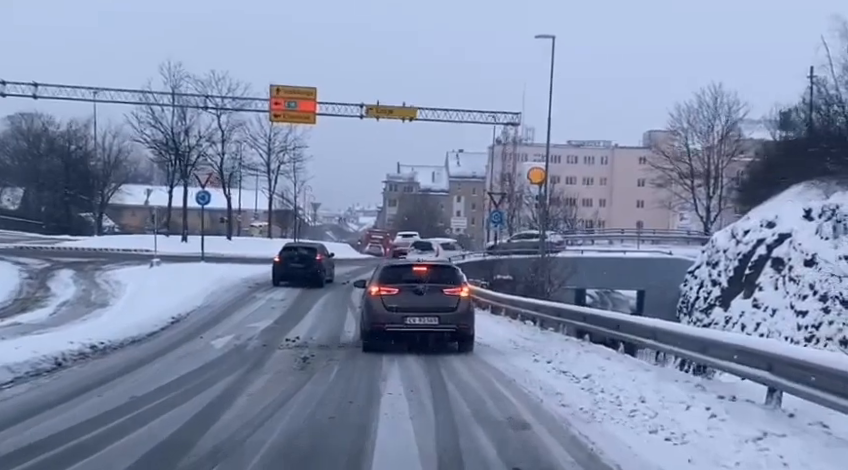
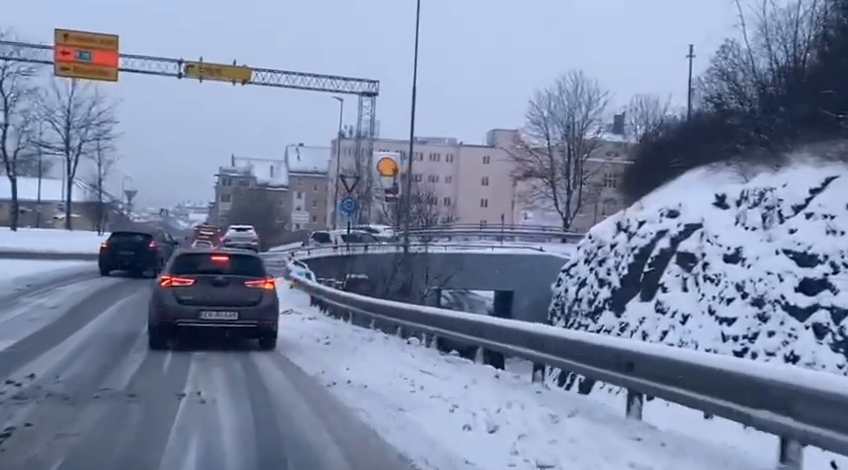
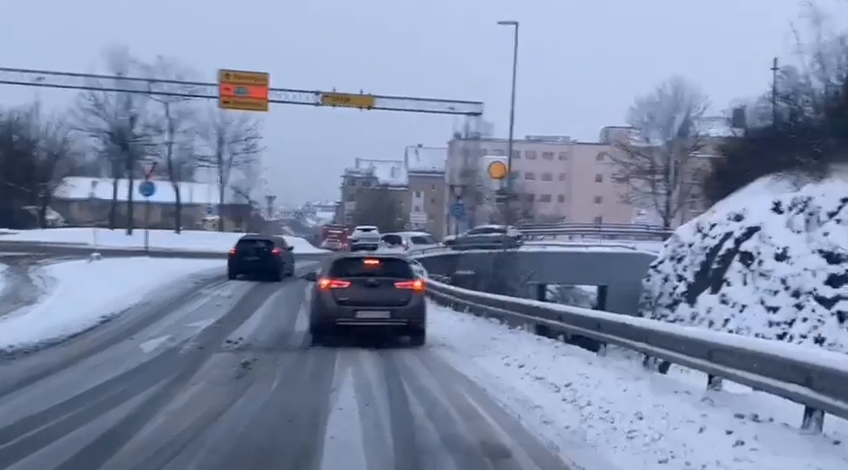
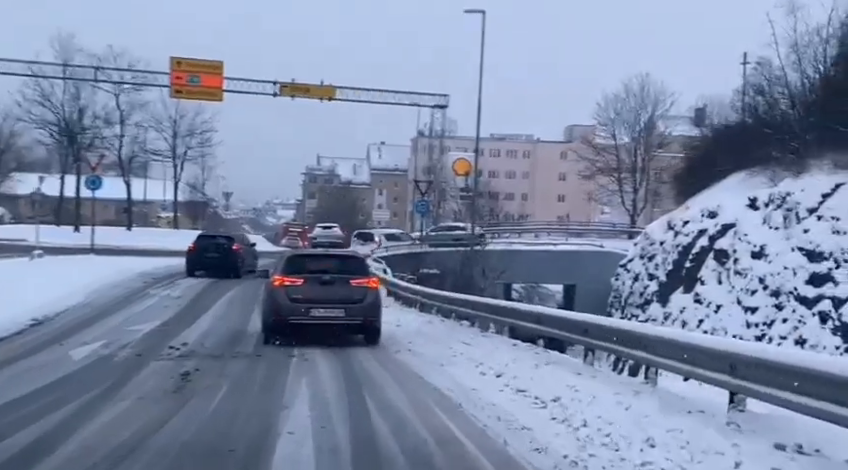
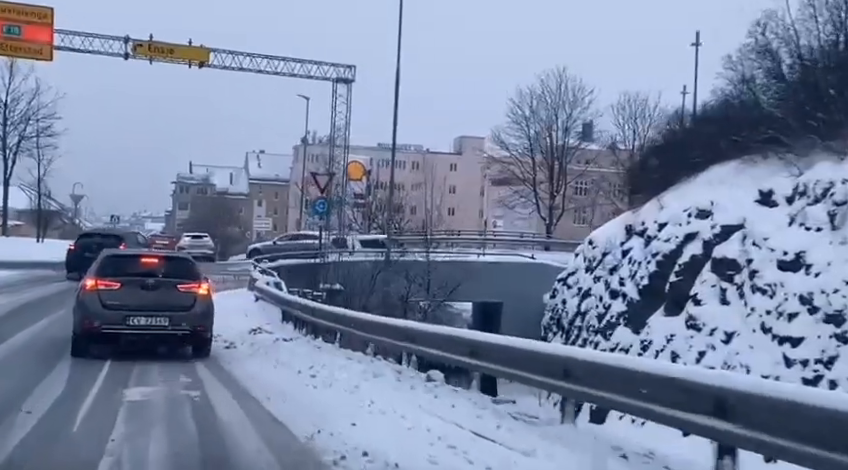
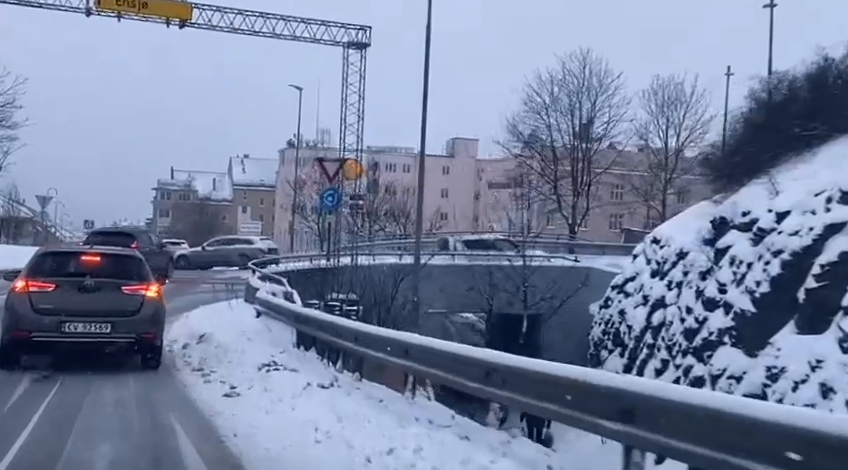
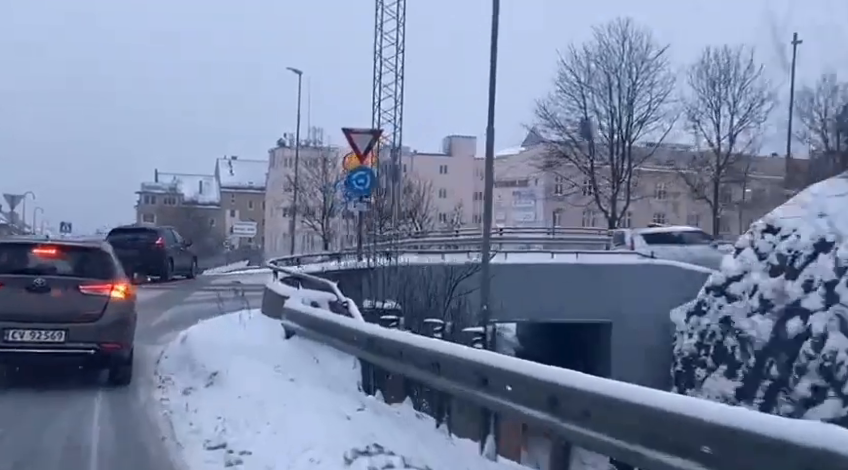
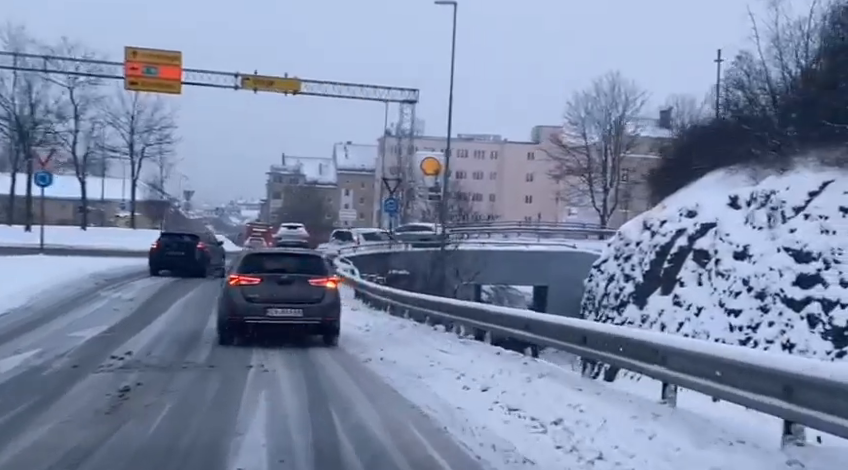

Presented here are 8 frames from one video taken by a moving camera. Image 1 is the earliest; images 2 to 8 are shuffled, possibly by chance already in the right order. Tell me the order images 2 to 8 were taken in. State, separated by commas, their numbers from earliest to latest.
3, 4, 8, 2, 5, 6, 7
